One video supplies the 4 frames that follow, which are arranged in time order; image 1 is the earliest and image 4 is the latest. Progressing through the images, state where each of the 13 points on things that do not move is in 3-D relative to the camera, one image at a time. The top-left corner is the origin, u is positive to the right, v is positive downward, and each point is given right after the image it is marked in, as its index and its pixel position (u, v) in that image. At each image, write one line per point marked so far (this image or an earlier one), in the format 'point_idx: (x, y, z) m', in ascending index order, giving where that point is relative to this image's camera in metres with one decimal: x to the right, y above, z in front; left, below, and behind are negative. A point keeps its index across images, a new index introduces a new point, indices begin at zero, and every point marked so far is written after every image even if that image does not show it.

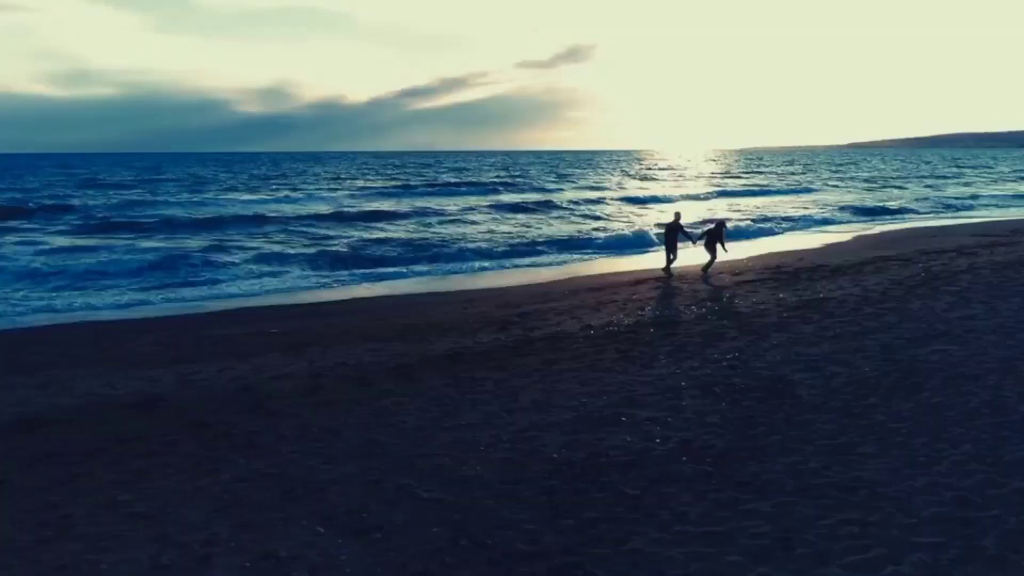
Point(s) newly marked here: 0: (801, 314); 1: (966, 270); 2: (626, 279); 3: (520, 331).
0: (+4.2, -0.4, +11.8) m
1: (+8.8, +0.3, +15.7) m
2: (+2.5, +0.2, +18.6) m
3: (+0.1, -0.6, +11.5) m
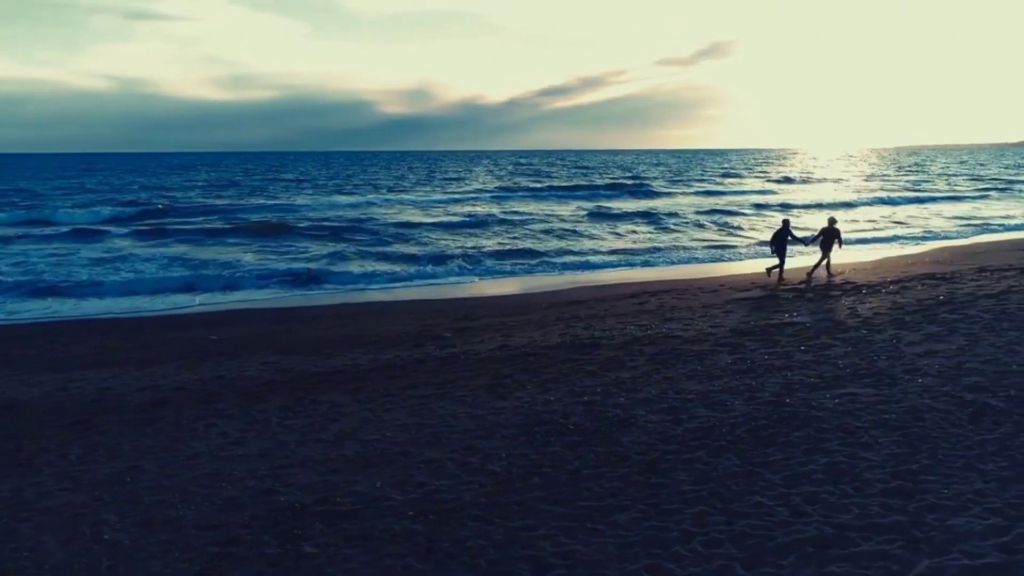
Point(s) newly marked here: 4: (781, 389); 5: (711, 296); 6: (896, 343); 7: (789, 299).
0: (+3.0, -0.7, +10.6) m
1: (+8.2, -0.1, +13.7) m
2: (+2.5, -0.1, +17.6) m
3: (-1.1, -0.8, +10.9) m
4: (+2.7, -1.0, +8.3) m
5: (+3.9, -0.1, +15.8) m
6: (+4.9, -0.7, +10.2) m
7: (+5.0, -0.2, +14.6) m
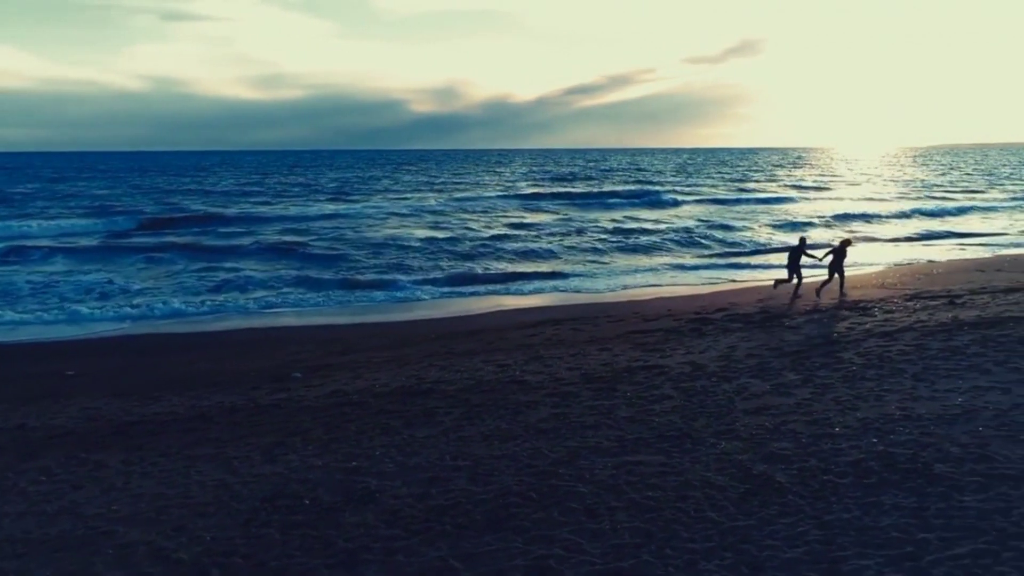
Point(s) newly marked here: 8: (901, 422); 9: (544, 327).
0: (+0.8, -1.3, +10.1) m
1: (+6.1, -0.7, +13.0) m
2: (+0.5, -0.6, +17.1) m
3: (-3.3, -1.4, +10.5) m
4: (+0.5, -1.6, +7.8) m
5: (+1.9, -0.7, +15.2) m
6: (+2.7, -1.3, +9.7) m
7: (+3.0, -0.8, +14.1) m
8: (+4.2, -1.4, +8.7) m
9: (+0.6, -0.7, +15.5) m
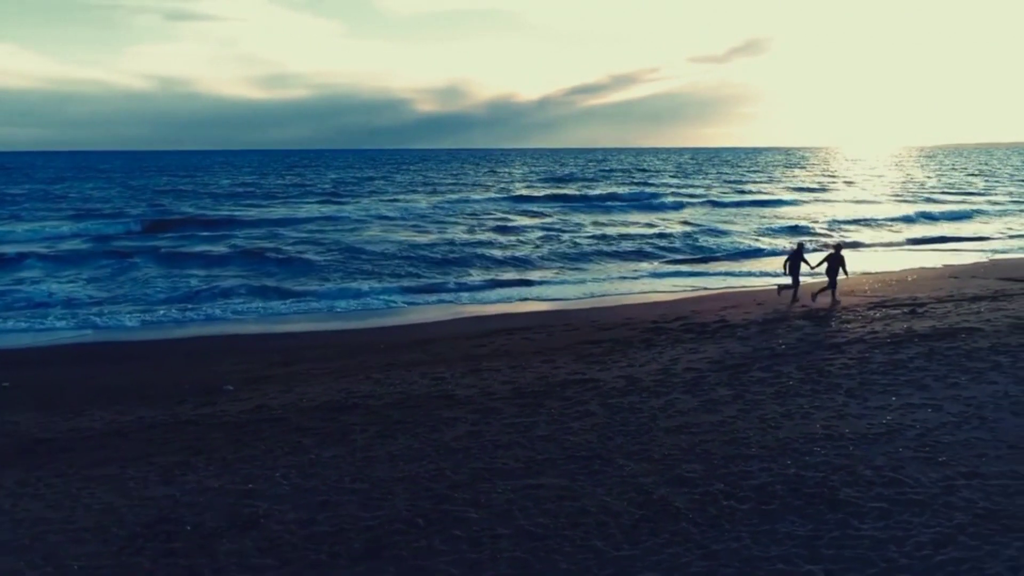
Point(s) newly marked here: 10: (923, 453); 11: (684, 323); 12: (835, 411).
0: (-0.1, -1.5, +9.9) m
1: (+5.2, -0.9, +12.8) m
2: (-0.4, -0.8, +16.9) m
3: (-4.2, -1.5, +10.4) m
4: (-0.4, -1.8, +7.6) m
5: (+1.0, -0.9, +15.1) m
6: (+1.8, -1.5, +9.5) m
7: (+2.1, -0.9, +13.9) m
8: (+3.3, -1.6, +8.5) m
9: (-0.3, -0.9, +15.3) m
10: (+4.1, -1.6, +8.1) m
11: (+3.4, -0.7, +16.1) m
12: (+3.8, -1.4, +9.5) m
